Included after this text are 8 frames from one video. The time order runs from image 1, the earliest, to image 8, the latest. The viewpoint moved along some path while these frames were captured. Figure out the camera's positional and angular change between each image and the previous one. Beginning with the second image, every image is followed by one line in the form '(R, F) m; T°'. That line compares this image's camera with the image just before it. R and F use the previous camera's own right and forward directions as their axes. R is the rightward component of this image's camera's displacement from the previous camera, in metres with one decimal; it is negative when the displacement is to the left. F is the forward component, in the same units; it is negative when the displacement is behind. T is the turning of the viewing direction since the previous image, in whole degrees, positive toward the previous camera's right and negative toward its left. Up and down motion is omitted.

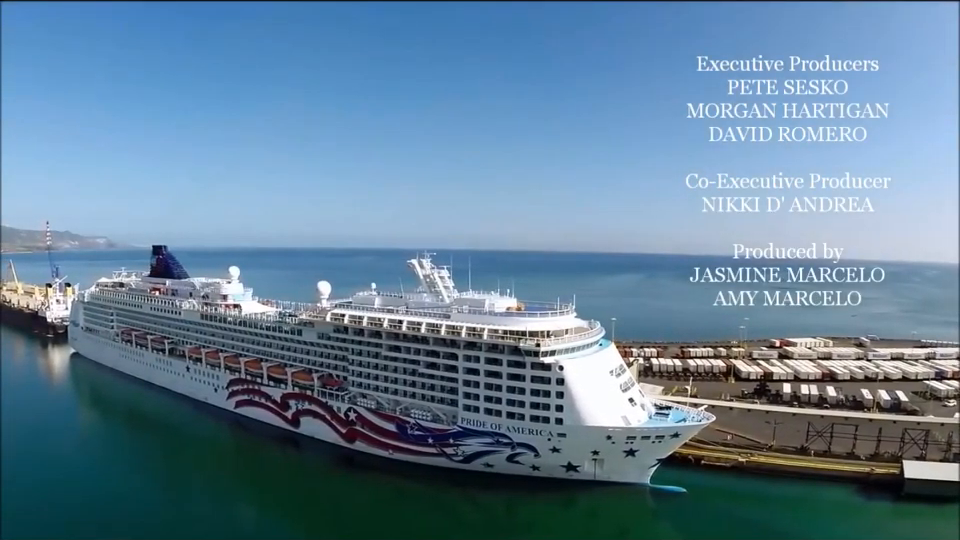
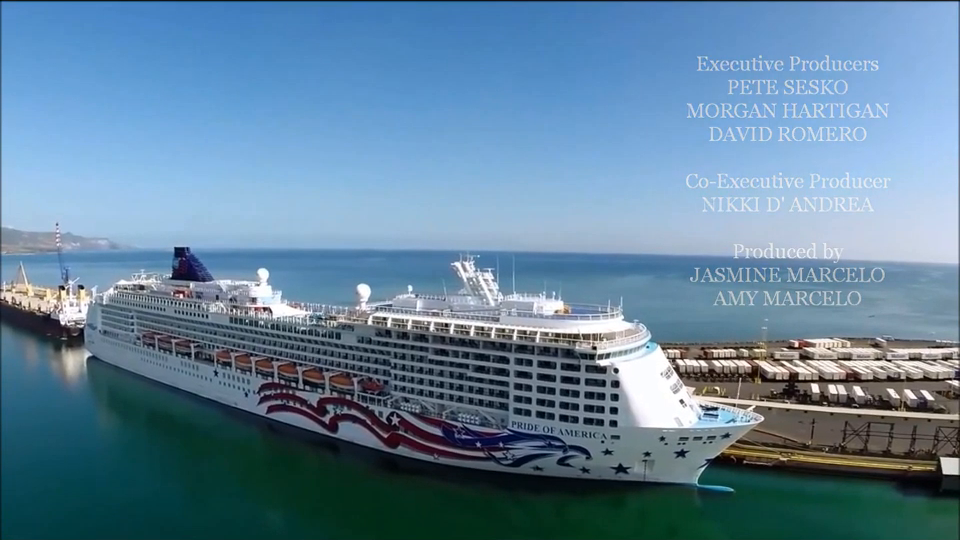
(-3.0, -0.2) m; +2°
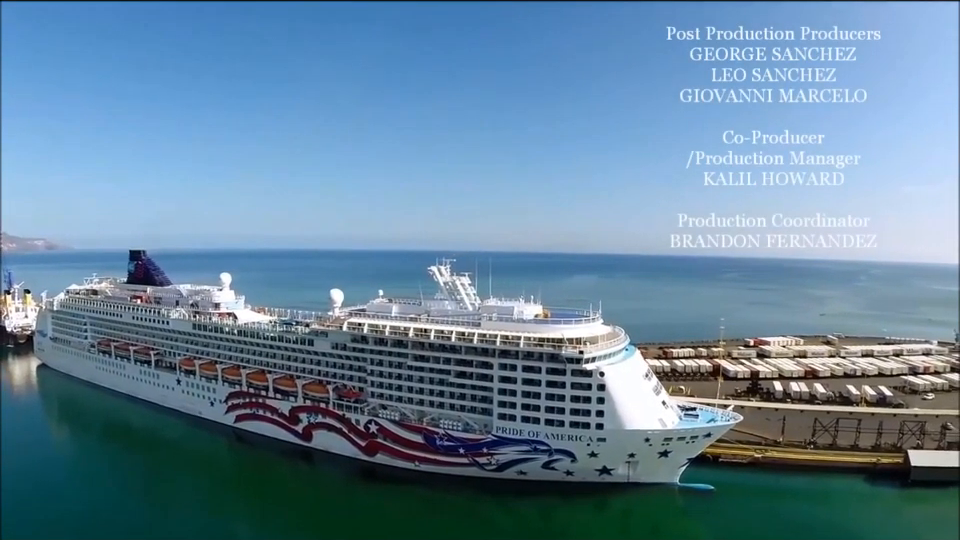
(-1.0, +0.4) m; +5°
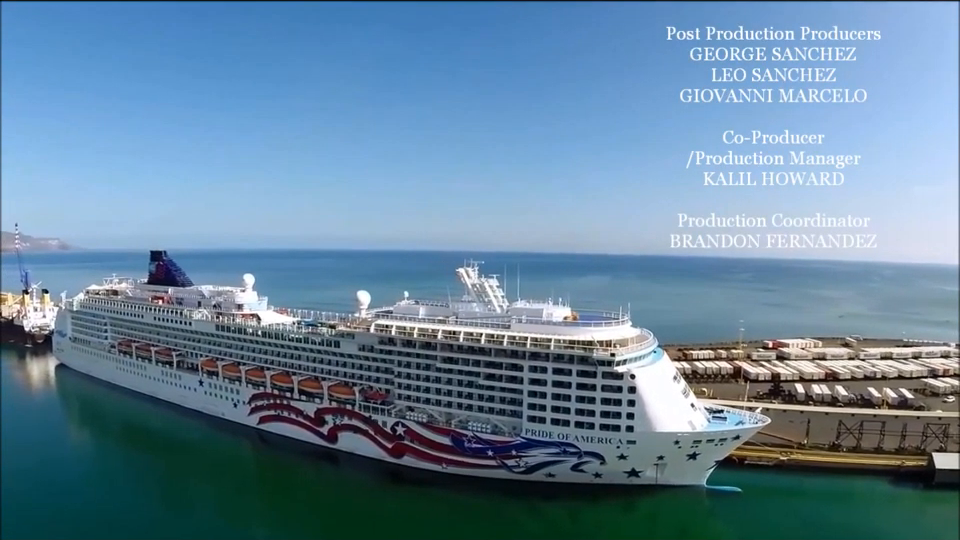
(-1.4, -0.1) m; 0°
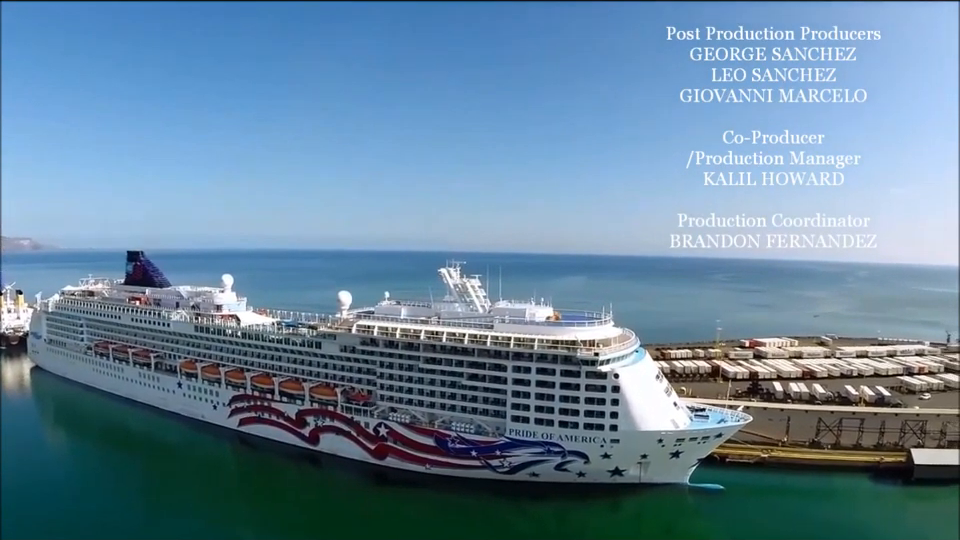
(+0.1, +0.1) m; +2°
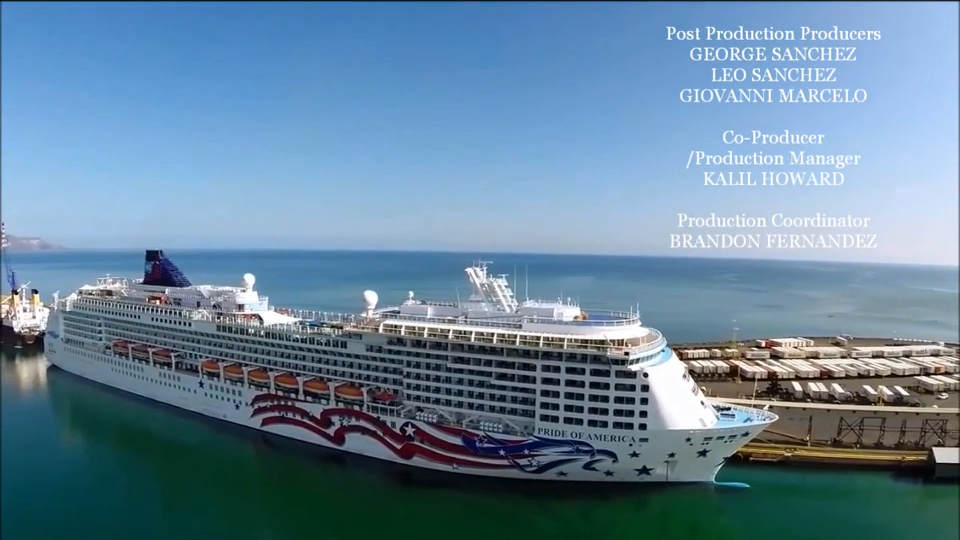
(-1.4, -0.2) m; 0°
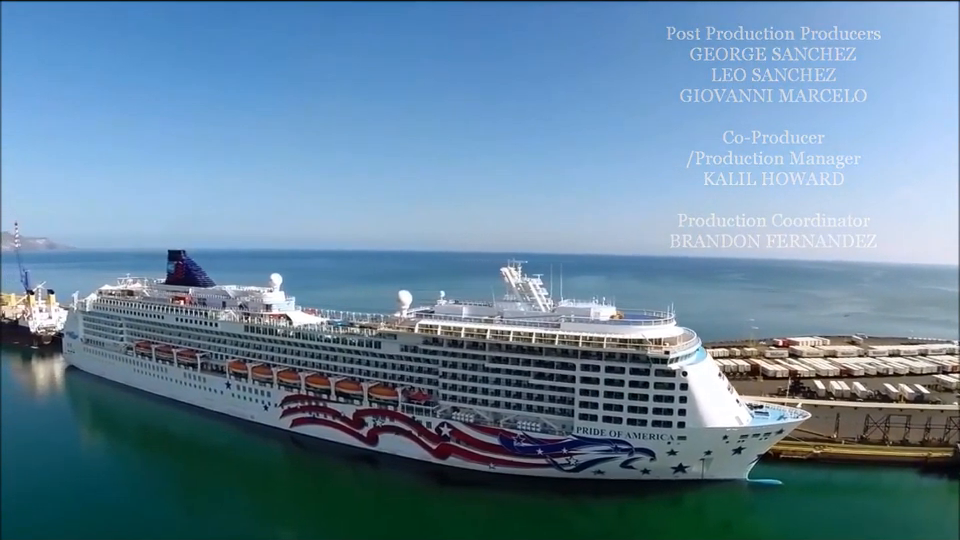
(-2.1, -0.2) m; +1°
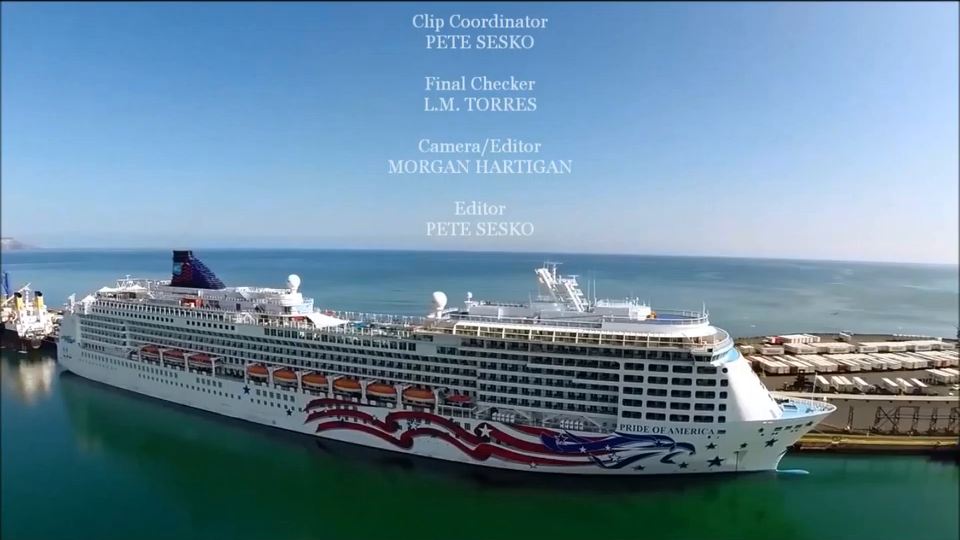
(-3.9, +0.1) m; +4°
